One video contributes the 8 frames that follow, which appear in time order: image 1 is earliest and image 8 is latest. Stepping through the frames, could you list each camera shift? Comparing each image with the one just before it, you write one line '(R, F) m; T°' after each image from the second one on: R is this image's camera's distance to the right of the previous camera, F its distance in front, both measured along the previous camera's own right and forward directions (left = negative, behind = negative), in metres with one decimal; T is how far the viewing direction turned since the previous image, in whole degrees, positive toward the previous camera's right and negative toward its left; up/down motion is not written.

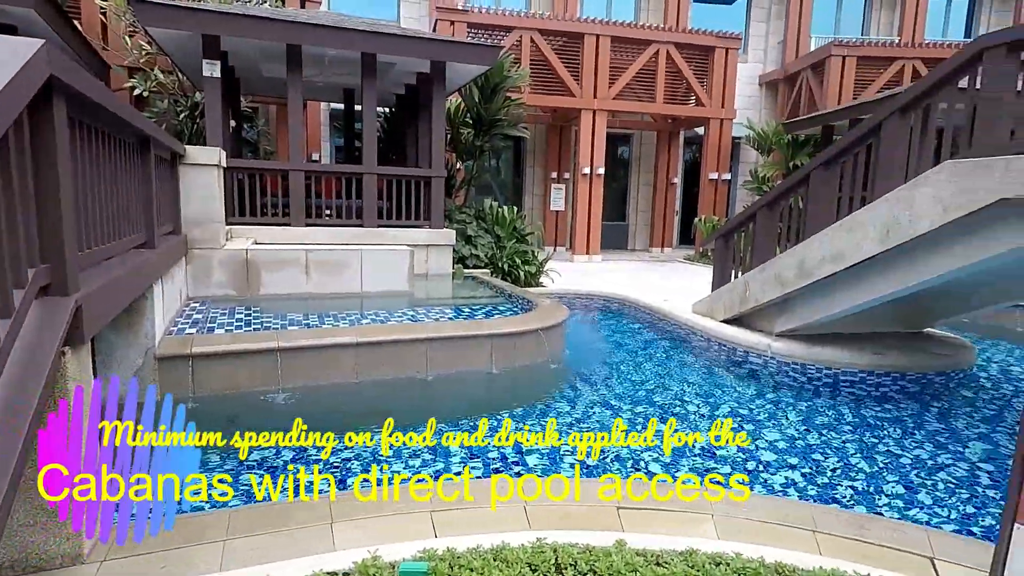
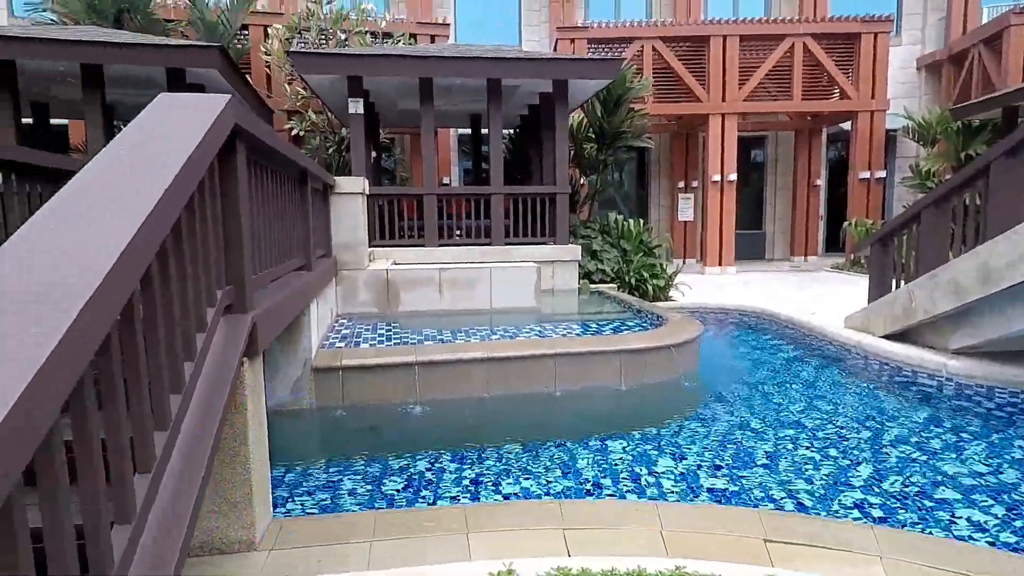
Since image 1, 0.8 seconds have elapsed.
(0.0, 0.0) m; -12°
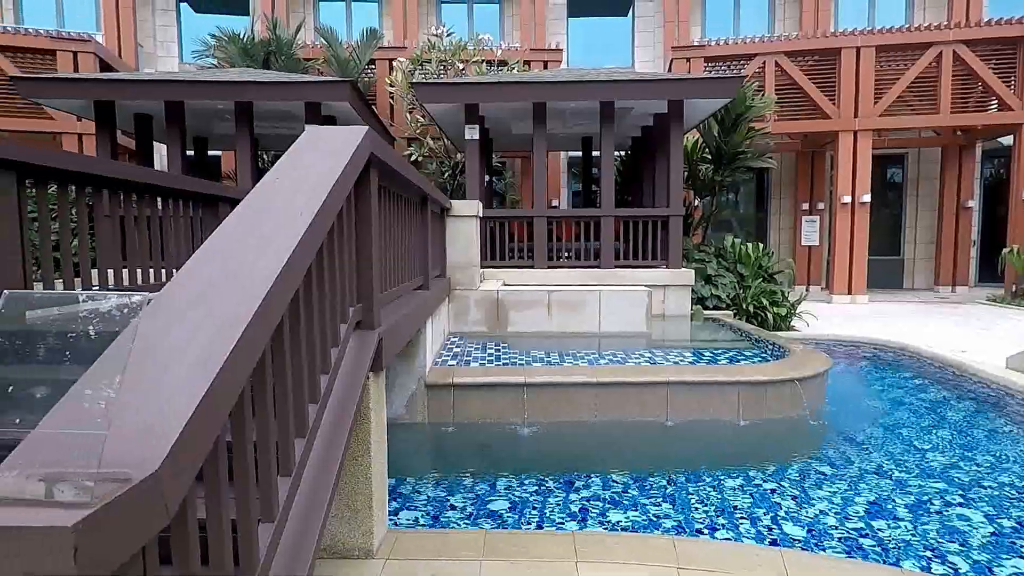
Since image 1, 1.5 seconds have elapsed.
(-0.1, 0.0) m; -10°
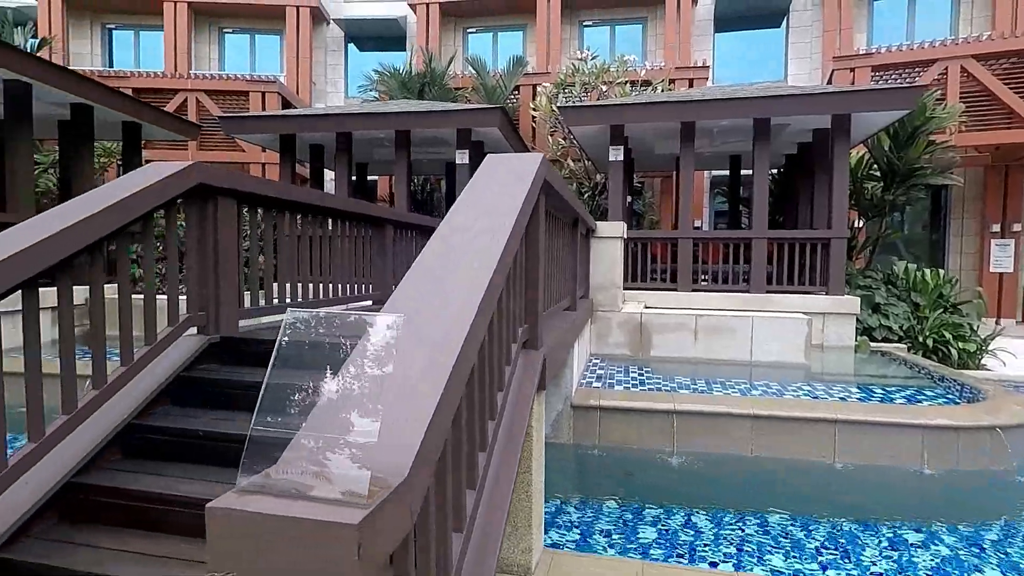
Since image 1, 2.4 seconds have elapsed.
(-0.2, 0.0) m; -12°
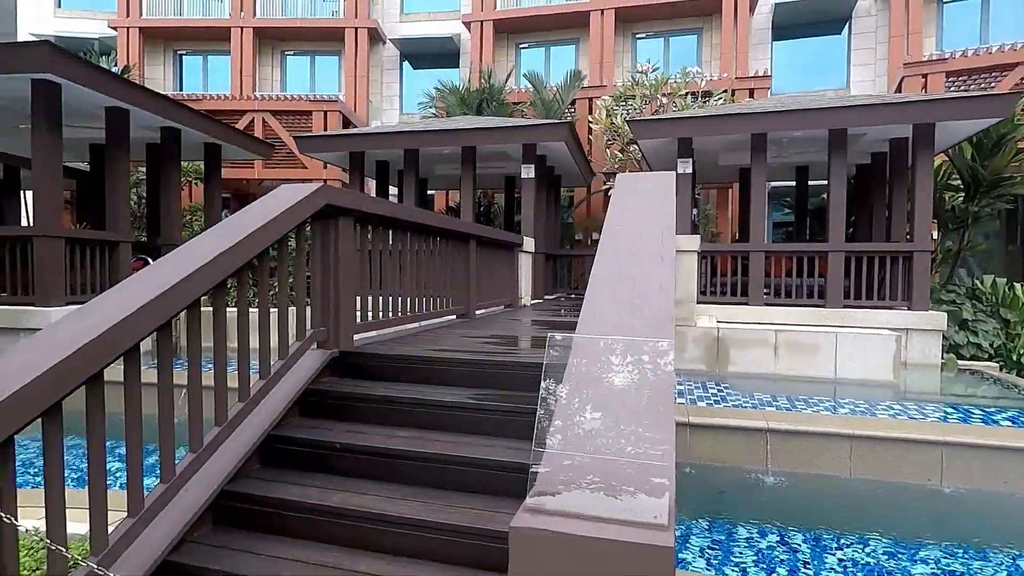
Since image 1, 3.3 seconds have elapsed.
(-0.4, -0.1) m; -4°
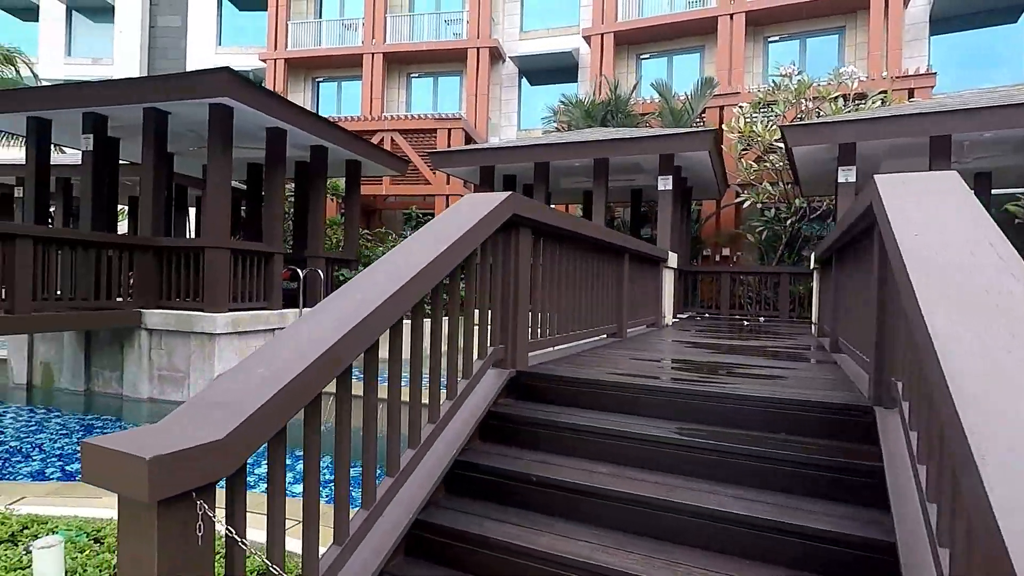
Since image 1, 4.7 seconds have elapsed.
(-0.4, +0.2) m; -10°
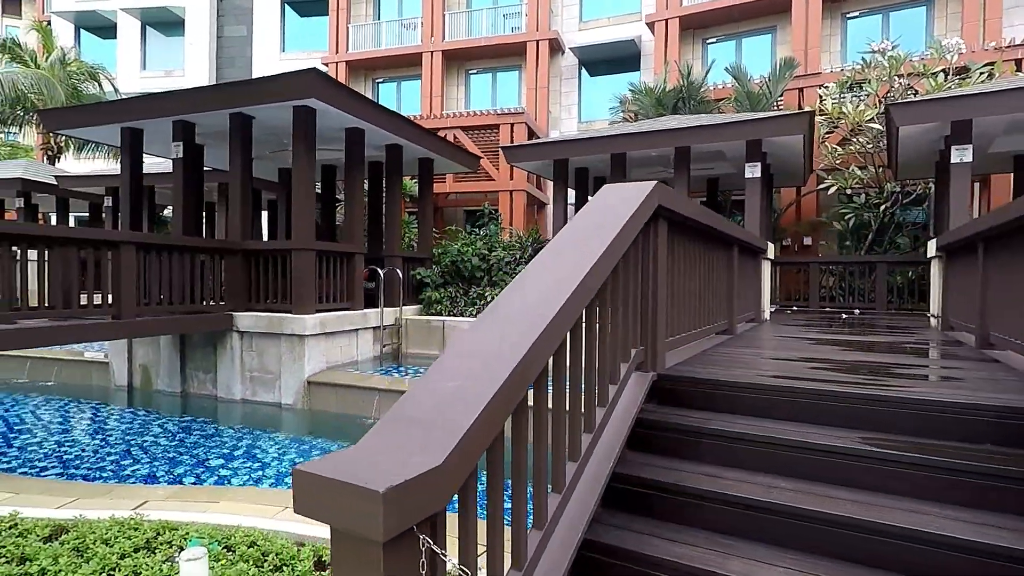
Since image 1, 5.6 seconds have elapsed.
(-0.4, +0.2) m; -5°
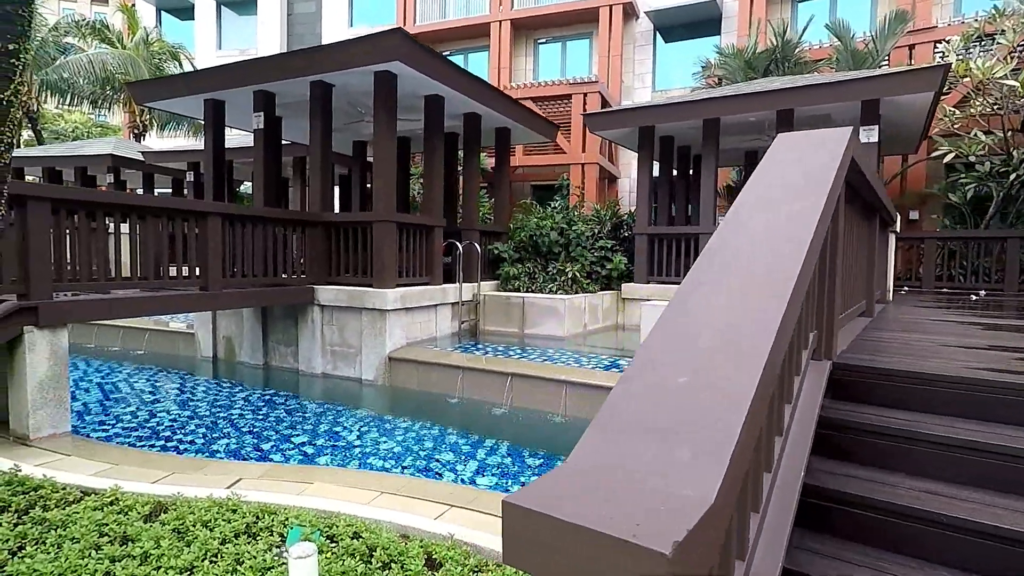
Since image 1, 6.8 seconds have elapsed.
(-0.3, +0.3) m; -6°
